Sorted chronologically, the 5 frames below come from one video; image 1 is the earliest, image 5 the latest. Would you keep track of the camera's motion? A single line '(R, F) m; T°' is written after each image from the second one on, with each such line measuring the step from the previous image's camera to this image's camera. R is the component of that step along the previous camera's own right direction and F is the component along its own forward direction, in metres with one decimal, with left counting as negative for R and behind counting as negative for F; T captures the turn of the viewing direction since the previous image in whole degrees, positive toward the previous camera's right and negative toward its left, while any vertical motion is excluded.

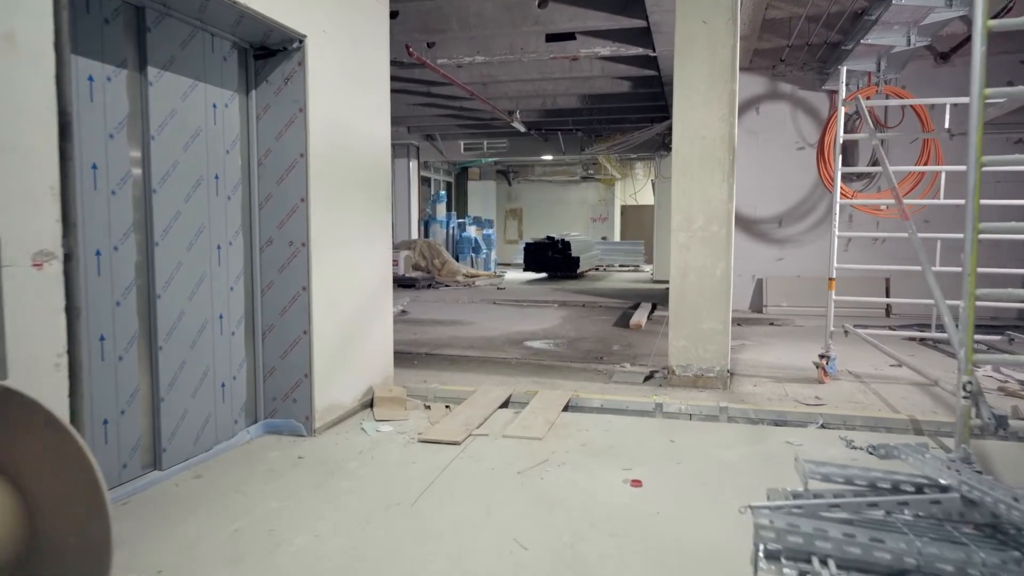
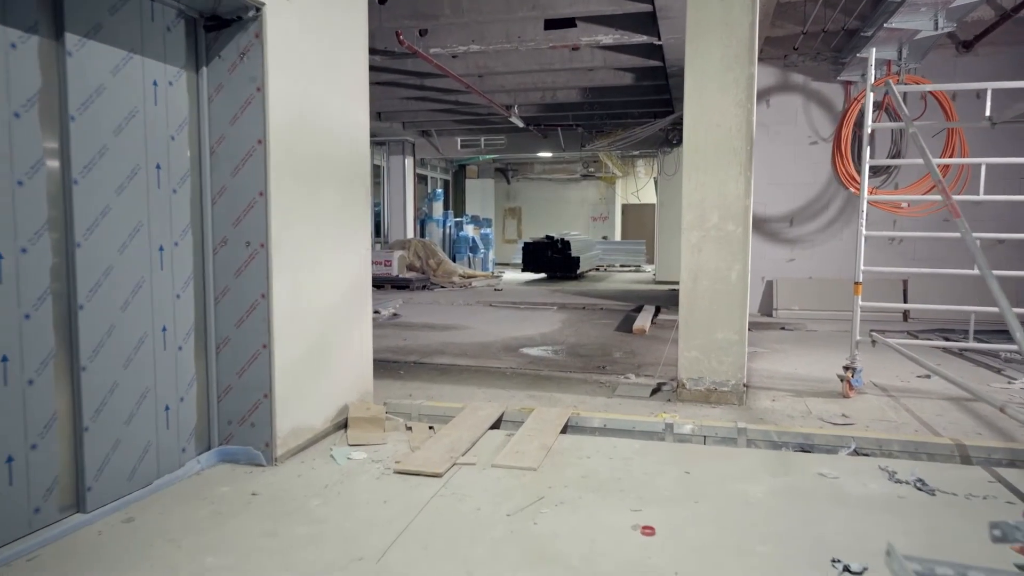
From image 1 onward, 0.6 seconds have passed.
(0.0, +0.4) m; 0°
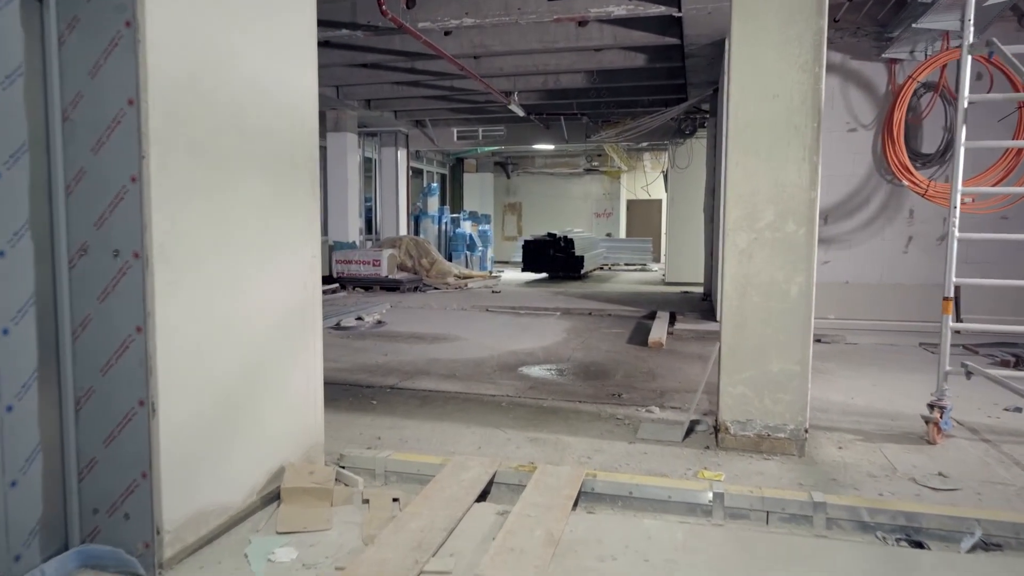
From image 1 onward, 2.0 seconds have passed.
(0.0, +0.8) m; 0°
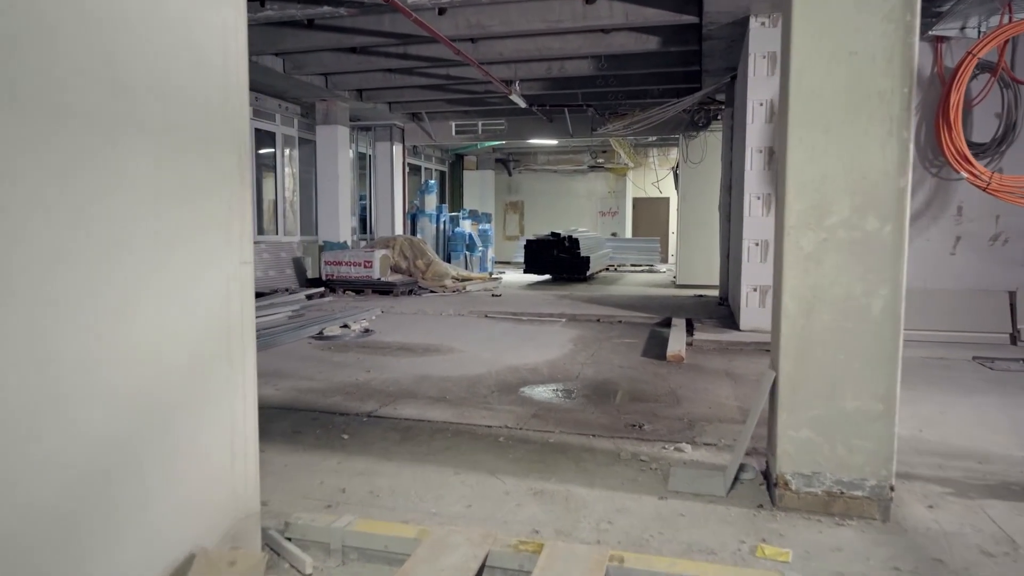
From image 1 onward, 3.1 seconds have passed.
(0.0, +0.6) m; 0°
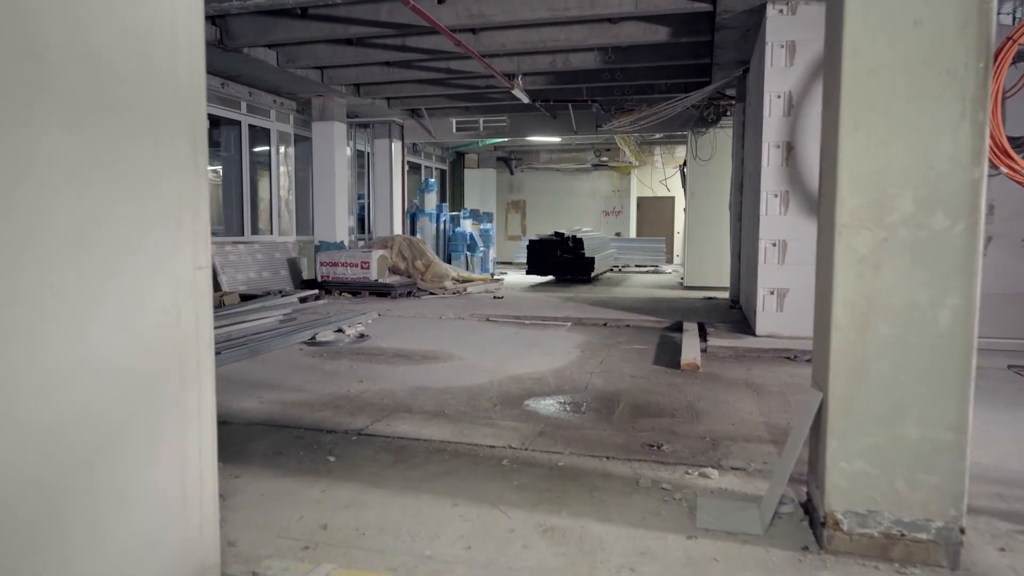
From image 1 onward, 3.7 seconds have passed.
(0.0, +0.3) m; 0°
